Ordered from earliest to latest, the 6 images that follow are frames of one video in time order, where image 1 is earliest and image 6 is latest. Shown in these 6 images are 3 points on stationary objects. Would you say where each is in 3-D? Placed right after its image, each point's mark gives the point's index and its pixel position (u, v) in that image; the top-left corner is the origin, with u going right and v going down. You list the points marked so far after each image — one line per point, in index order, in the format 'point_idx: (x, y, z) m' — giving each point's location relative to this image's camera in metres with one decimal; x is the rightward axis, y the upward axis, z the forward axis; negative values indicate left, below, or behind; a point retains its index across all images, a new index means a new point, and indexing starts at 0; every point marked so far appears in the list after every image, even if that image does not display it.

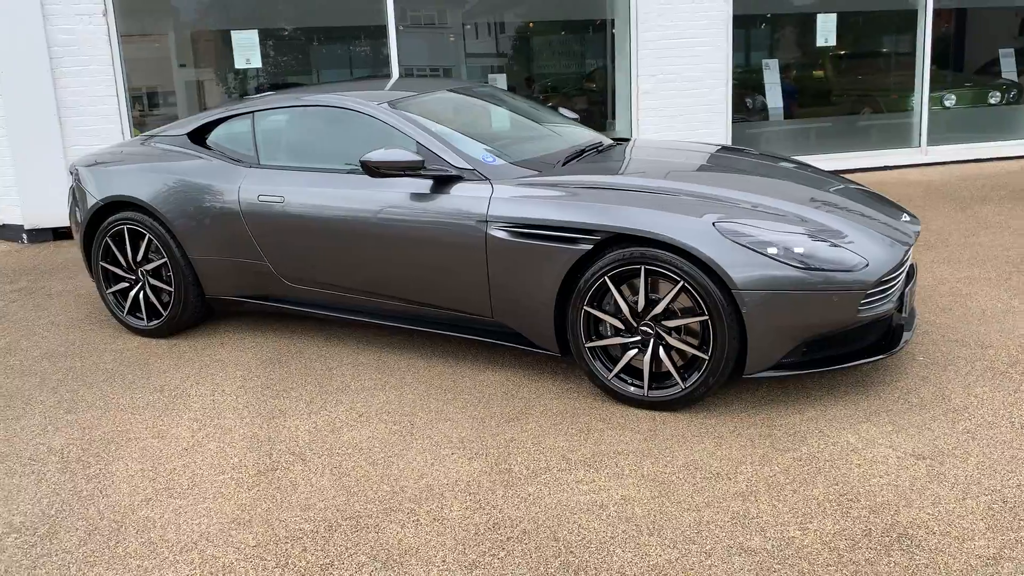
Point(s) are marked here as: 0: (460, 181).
0: (-0.2, +0.4, +3.6) m
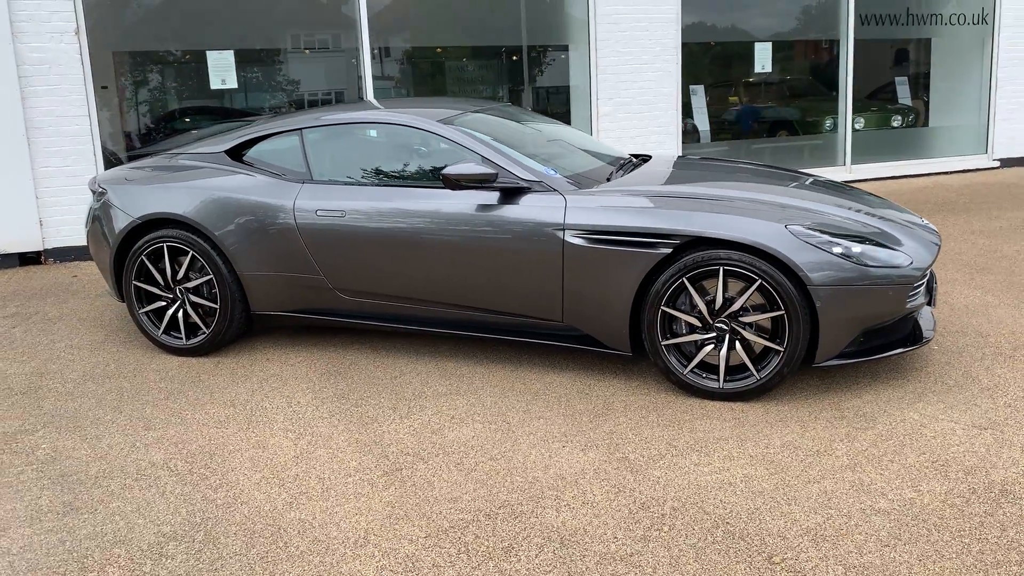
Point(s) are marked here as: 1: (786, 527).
0: (+0.1, +0.4, +3.8) m
1: (+0.8, -0.7, +2.6) m
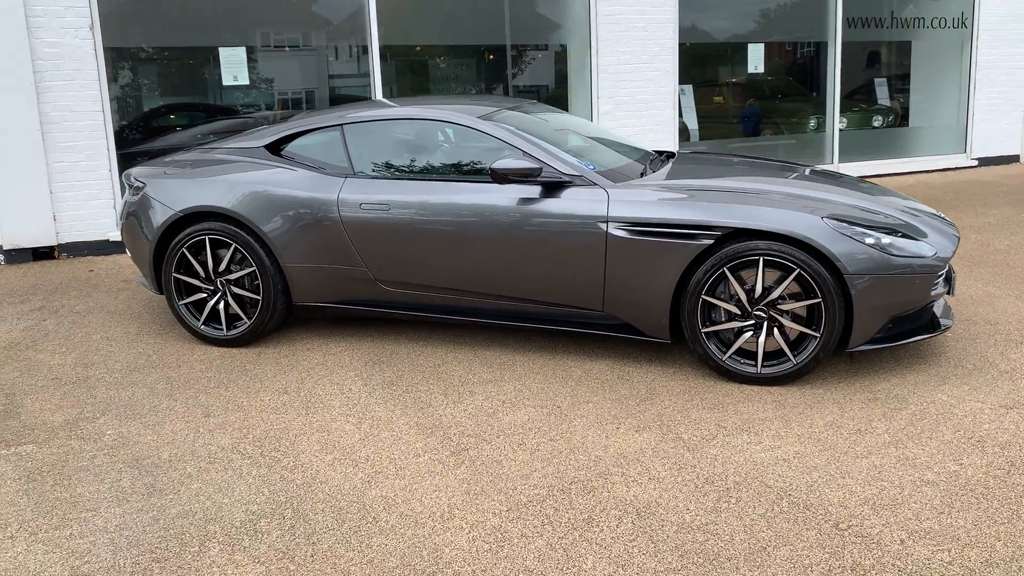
0: (+0.3, +0.4, +4.0) m
1: (+1.0, -0.6, +2.8) m
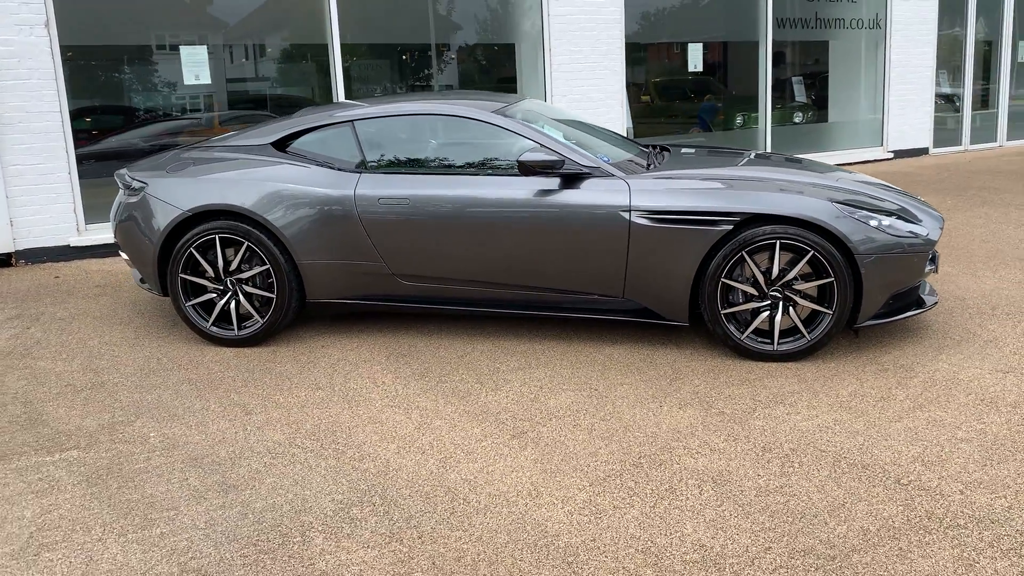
0: (+0.4, +0.5, +4.1) m
1: (+1.3, -0.6, +3.0) m
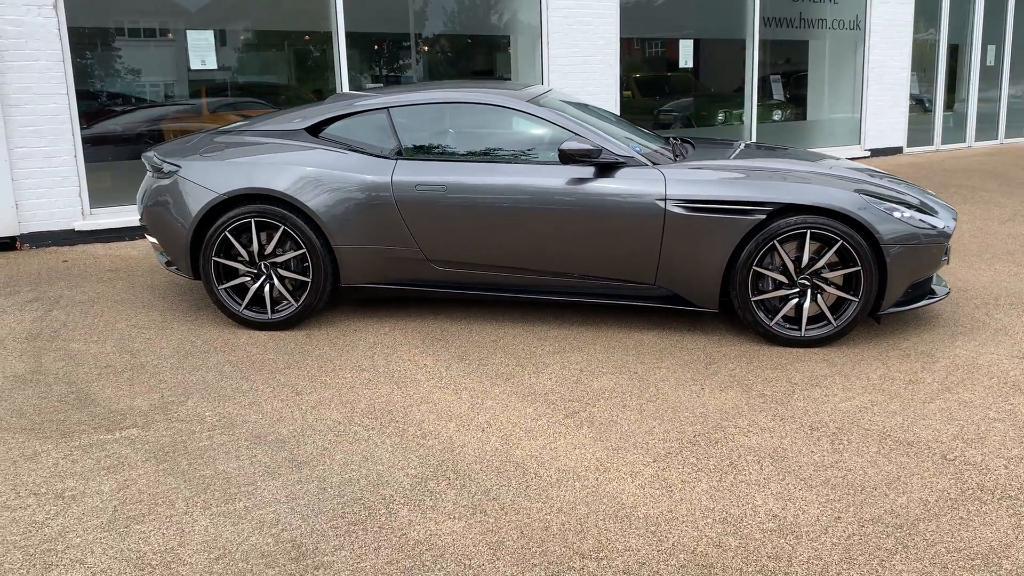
0: (+0.5, +0.6, +4.2) m
1: (+1.5, -0.5, +3.2) m
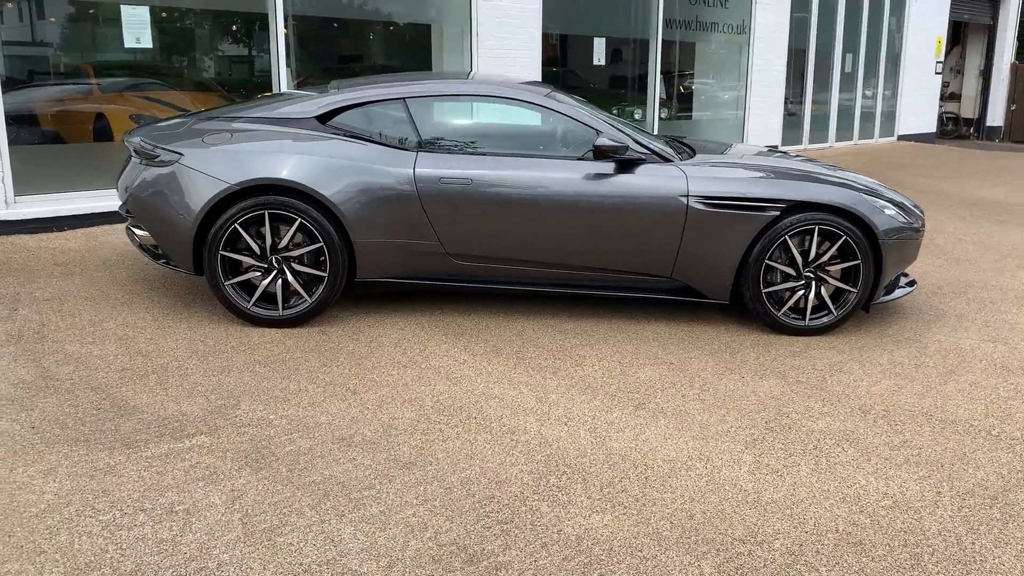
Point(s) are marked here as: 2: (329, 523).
0: (+0.6, +0.6, +4.3) m
1: (+1.8, -0.5, +3.5) m
2: (-0.5, -0.7, +2.5) m
